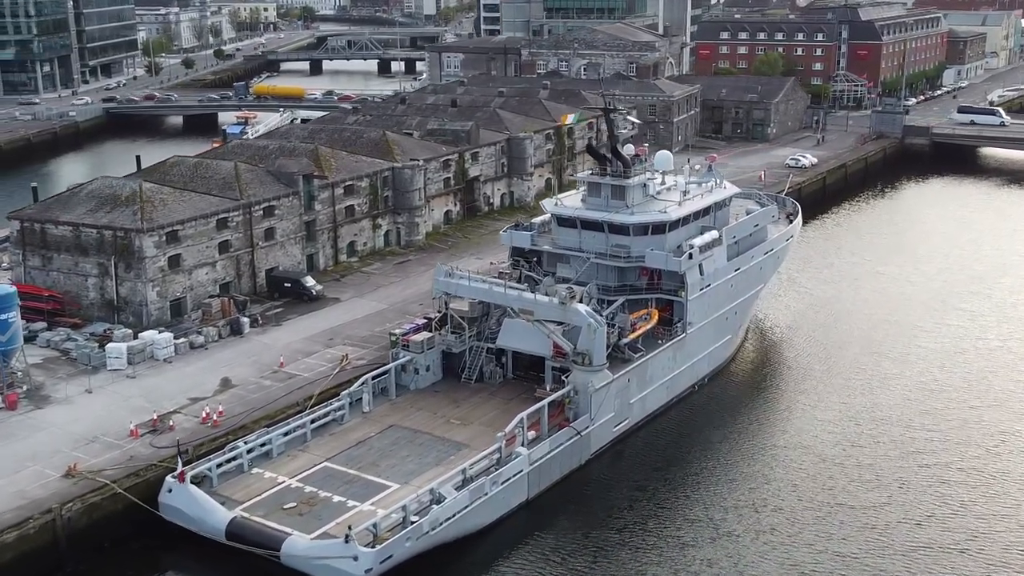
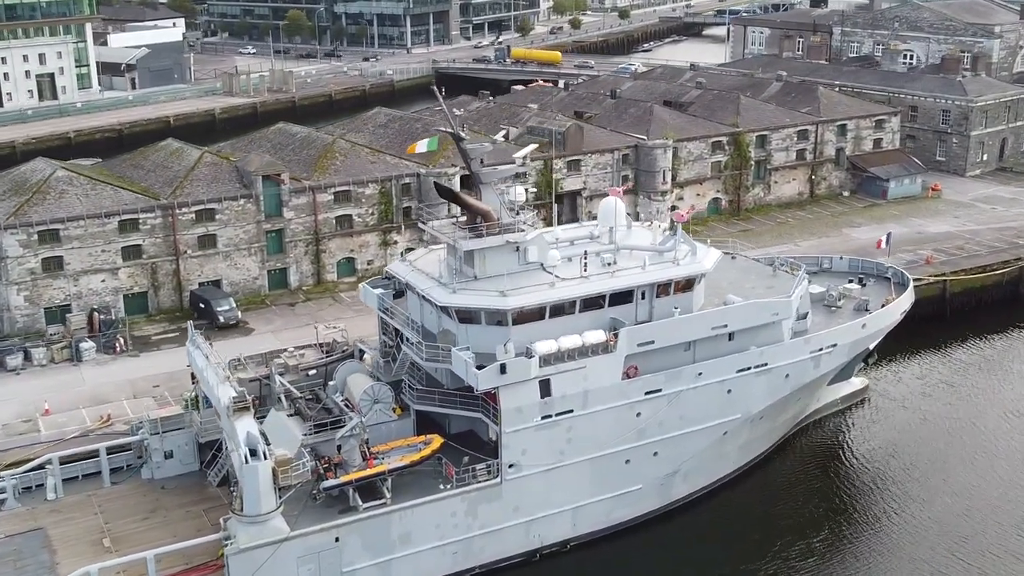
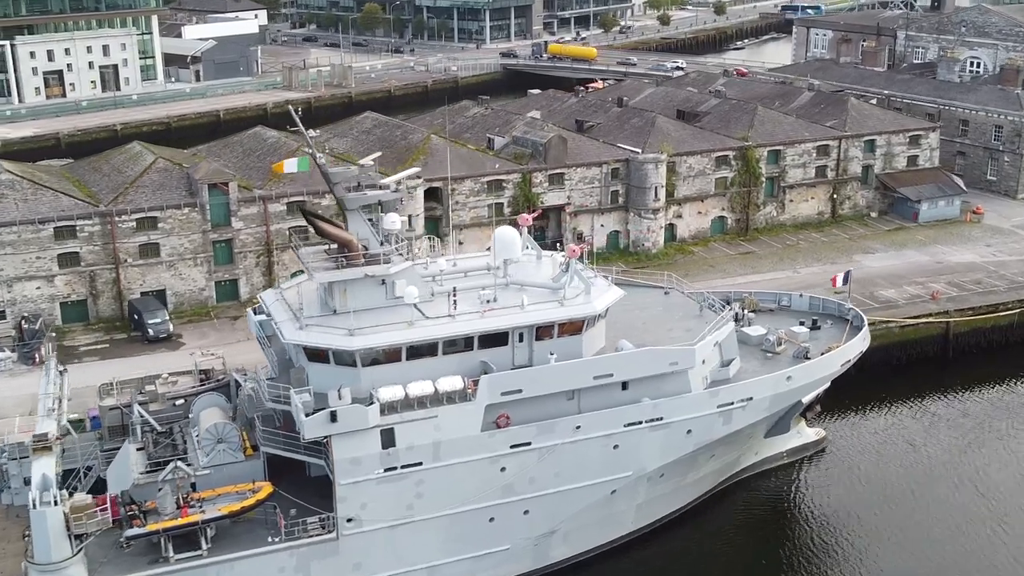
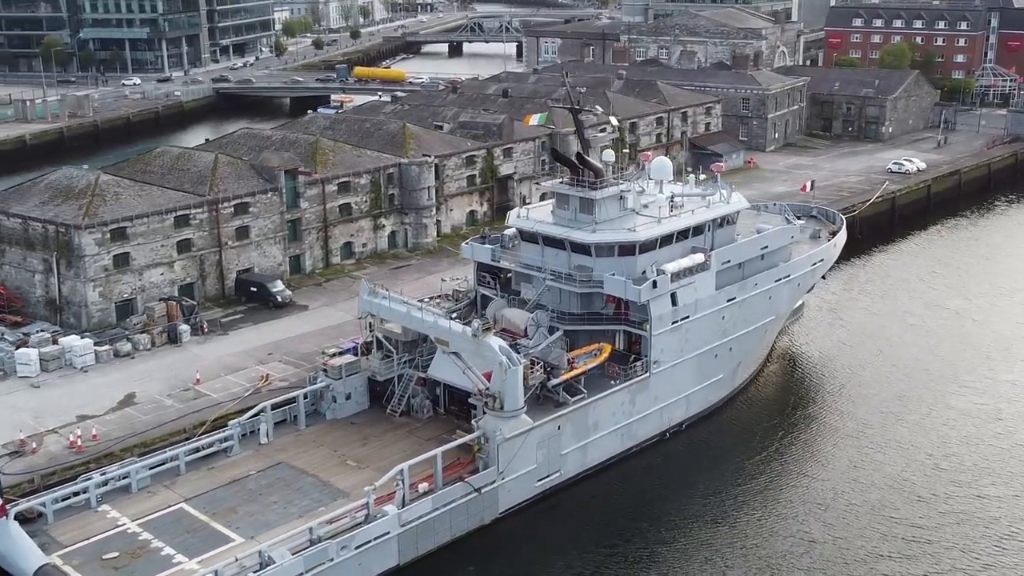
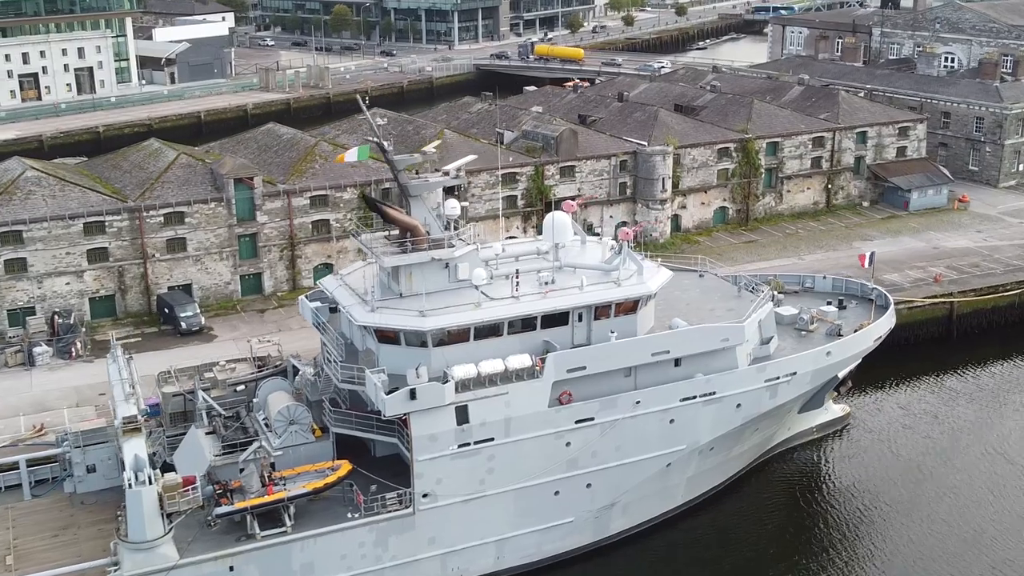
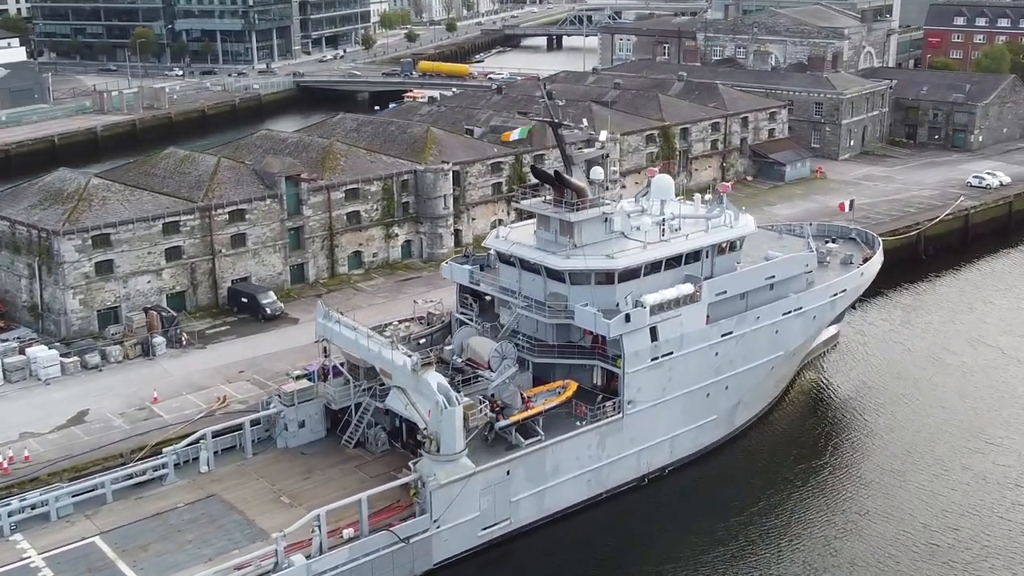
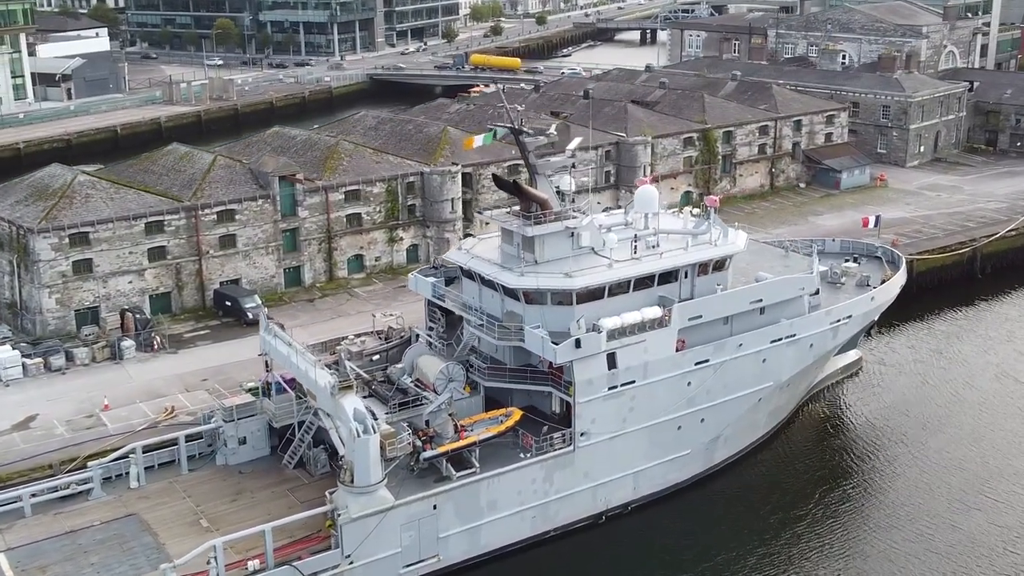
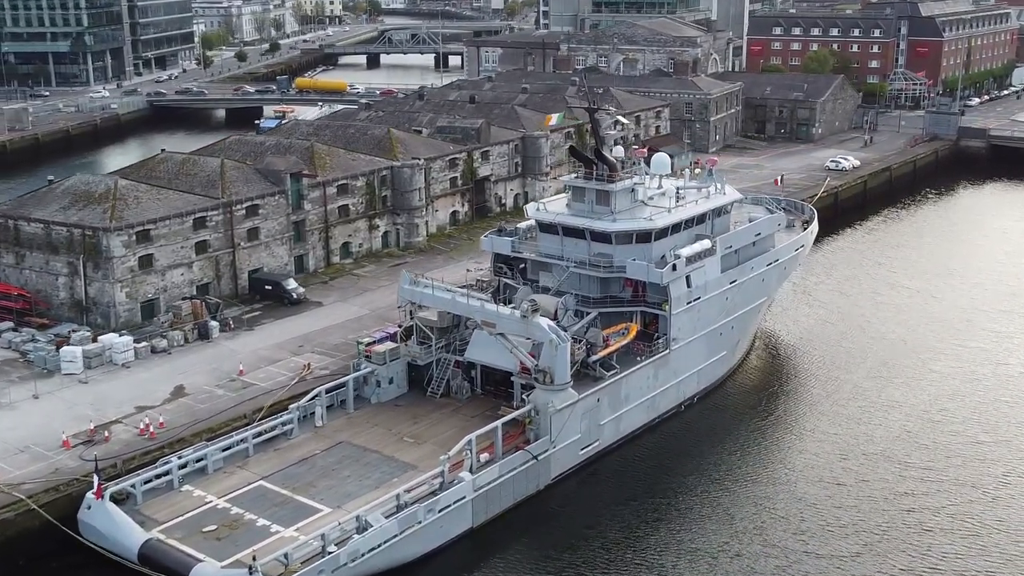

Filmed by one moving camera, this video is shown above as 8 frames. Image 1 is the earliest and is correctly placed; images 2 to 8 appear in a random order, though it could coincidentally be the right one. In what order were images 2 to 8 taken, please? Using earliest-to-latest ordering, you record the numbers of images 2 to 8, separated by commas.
8, 4, 6, 7, 2, 5, 3
